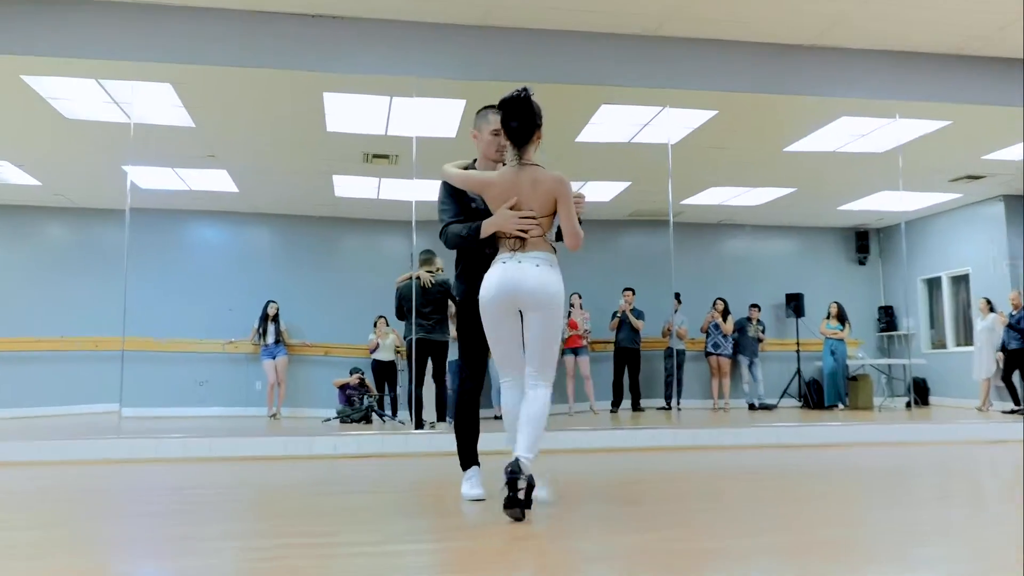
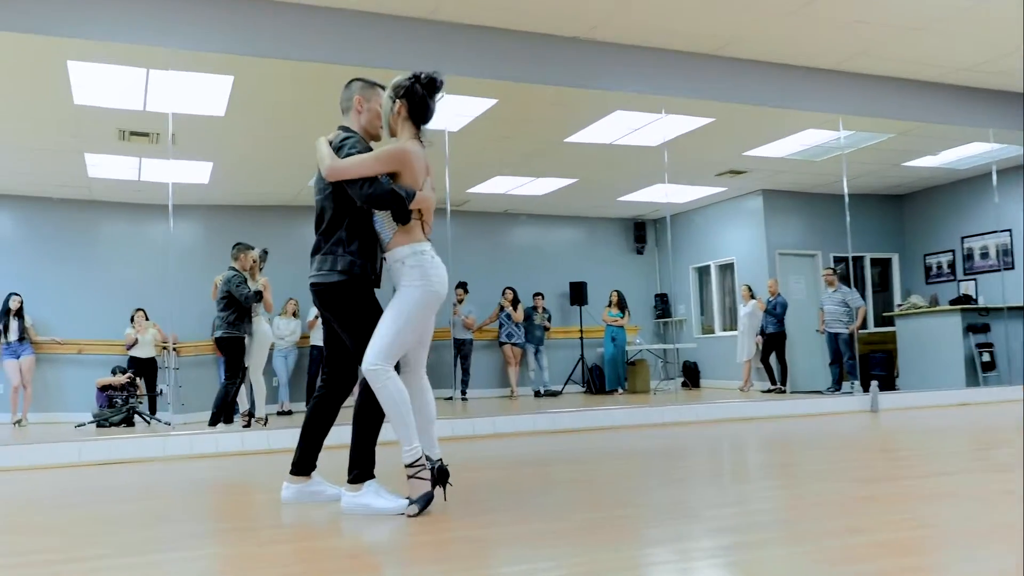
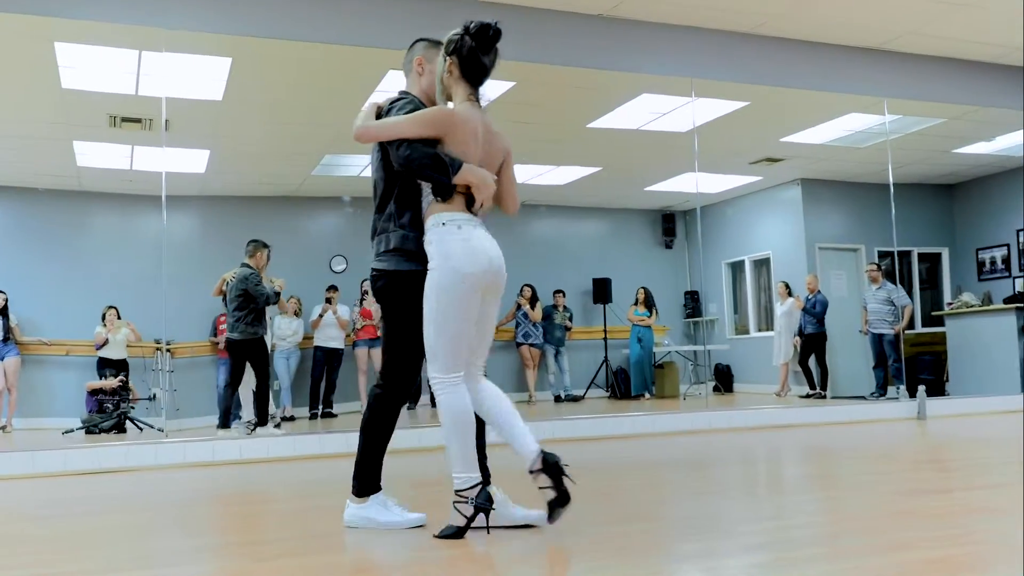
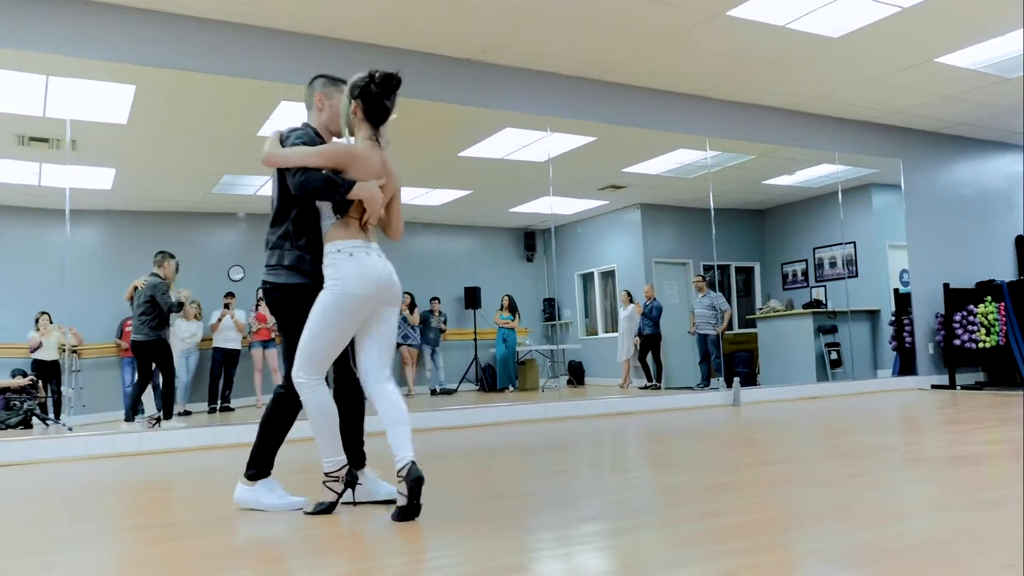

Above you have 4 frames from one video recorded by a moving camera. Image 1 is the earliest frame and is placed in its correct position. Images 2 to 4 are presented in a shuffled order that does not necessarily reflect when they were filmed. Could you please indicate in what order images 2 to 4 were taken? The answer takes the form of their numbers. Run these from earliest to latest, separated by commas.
4, 2, 3
